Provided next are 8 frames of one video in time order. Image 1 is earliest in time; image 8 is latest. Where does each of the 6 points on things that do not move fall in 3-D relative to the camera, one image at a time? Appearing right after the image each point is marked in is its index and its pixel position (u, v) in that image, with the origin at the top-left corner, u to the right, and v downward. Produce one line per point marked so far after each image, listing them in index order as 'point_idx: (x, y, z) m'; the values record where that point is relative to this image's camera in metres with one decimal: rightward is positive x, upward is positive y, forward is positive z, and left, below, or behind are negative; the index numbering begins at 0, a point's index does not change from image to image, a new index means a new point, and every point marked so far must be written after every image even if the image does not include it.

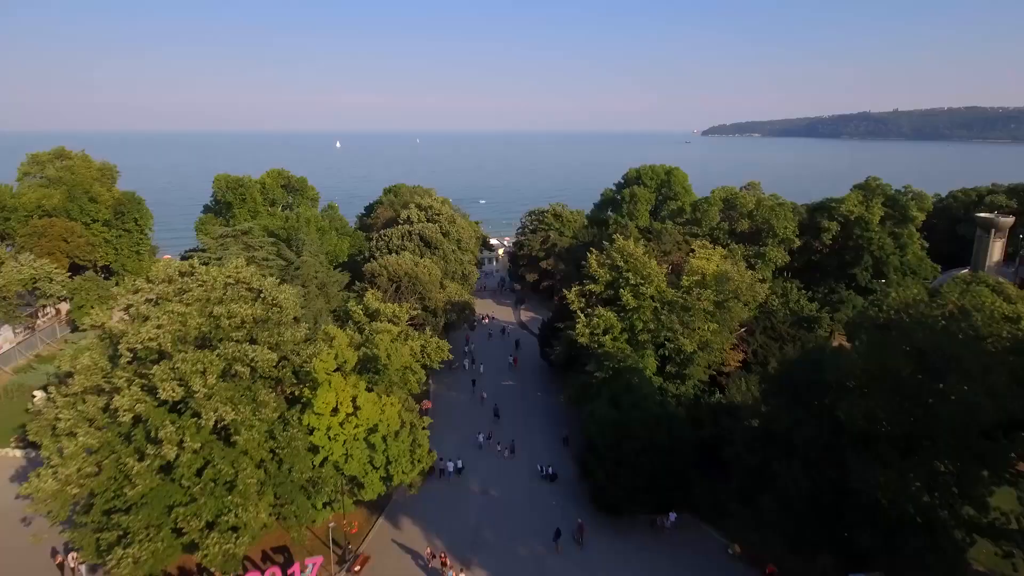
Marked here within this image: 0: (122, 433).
0: (-5.7, -2.1, +12.0) m
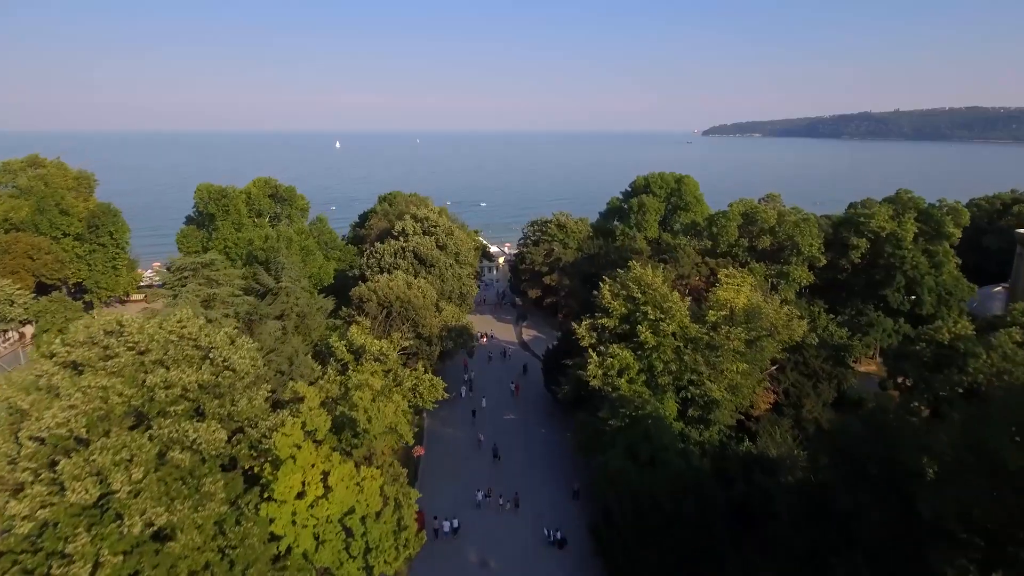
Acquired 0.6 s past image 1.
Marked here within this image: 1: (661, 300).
0: (-5.6, -2.9, +9.5) m
1: (+3.4, -0.3, +18.7) m
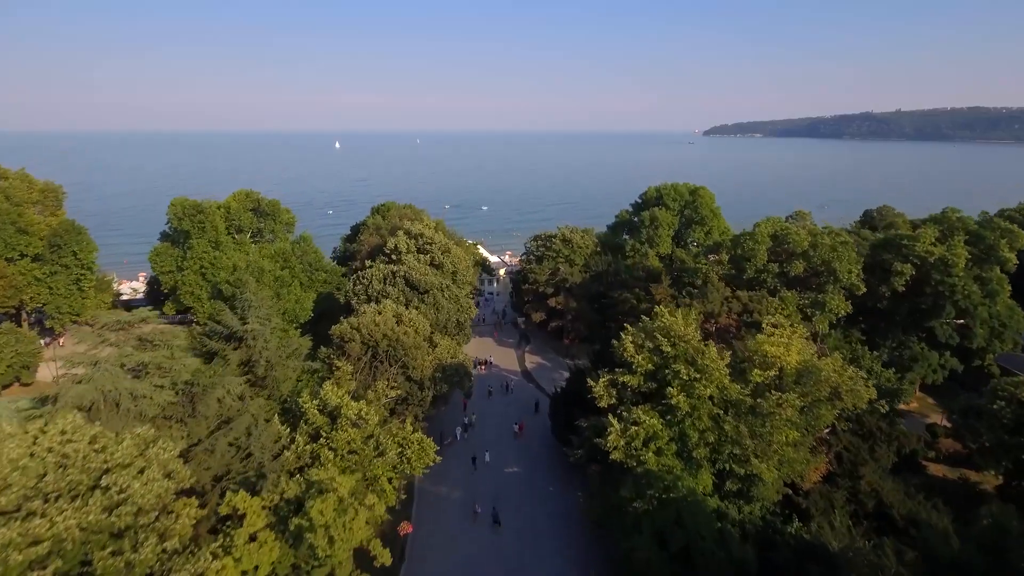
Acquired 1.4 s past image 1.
0: (-5.5, -3.9, +6.4) m
1: (+3.4, -1.3, +15.6) m
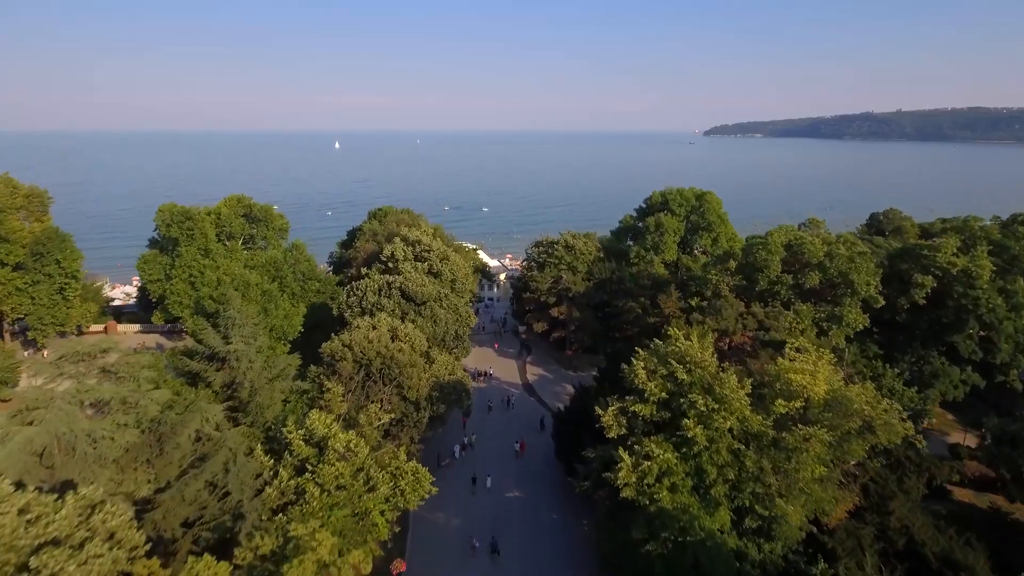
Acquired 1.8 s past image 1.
0: (-5.5, -4.3, +5.2) m
1: (+3.5, -1.7, +14.4) m
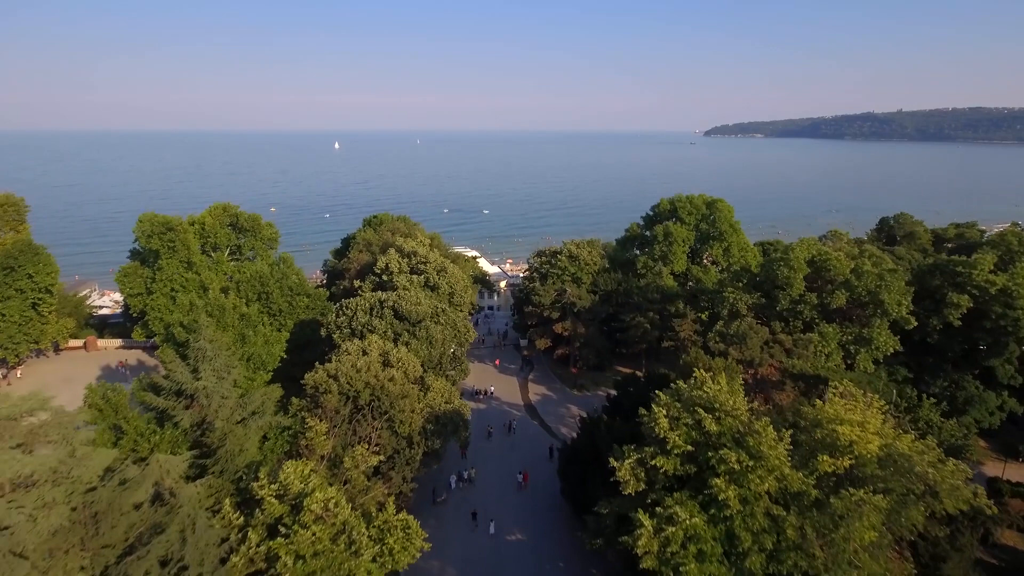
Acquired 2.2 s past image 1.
0: (-5.5, -4.8, +3.4) m
1: (+3.5, -2.2, +12.5) m
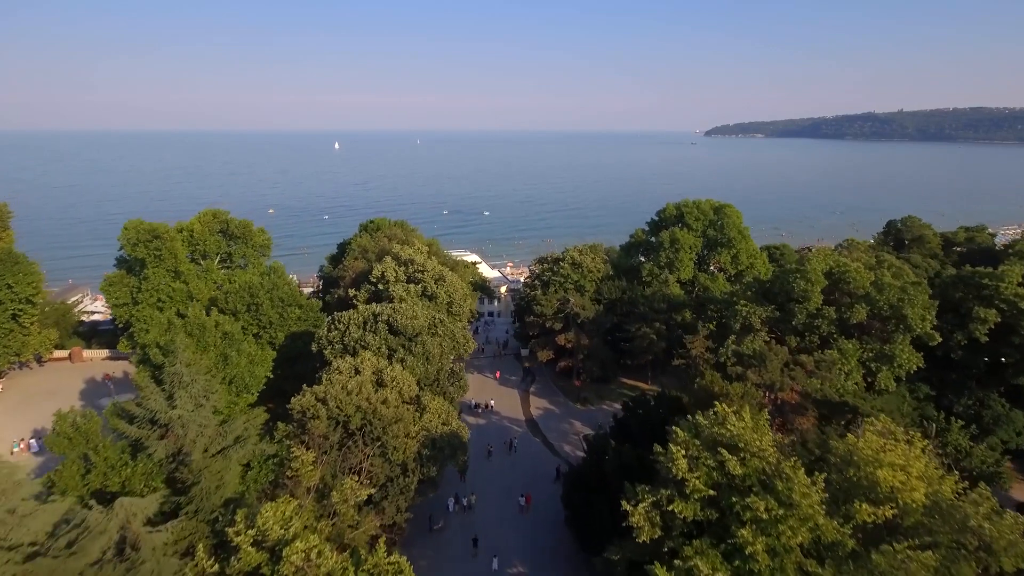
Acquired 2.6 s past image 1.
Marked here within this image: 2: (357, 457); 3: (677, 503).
0: (-5.4, -5.2, +2.1) m
1: (+3.5, -2.6, +11.3) m
2: (-3.2, -3.5, +17.1) m
3: (+2.3, -3.0, +11.6) m
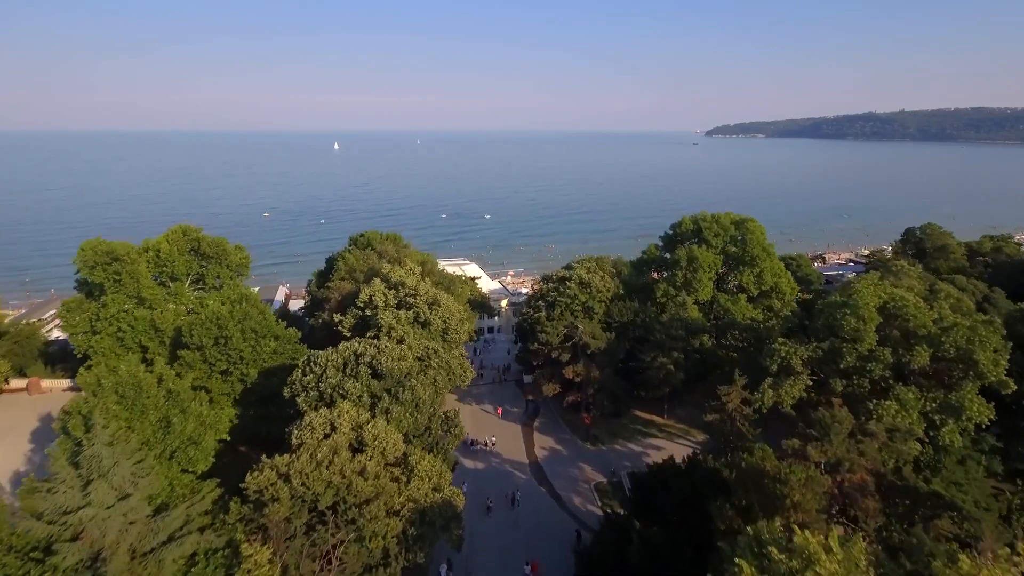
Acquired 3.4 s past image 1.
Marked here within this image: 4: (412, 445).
0: (-5.4, -6.1, -1.0) m
1: (+3.6, -3.5, +8.2) m
2: (-3.1, -4.4, +14.0) m
3: (+2.4, -3.9, +8.4) m
4: (-2.3, -3.6, +18.7) m
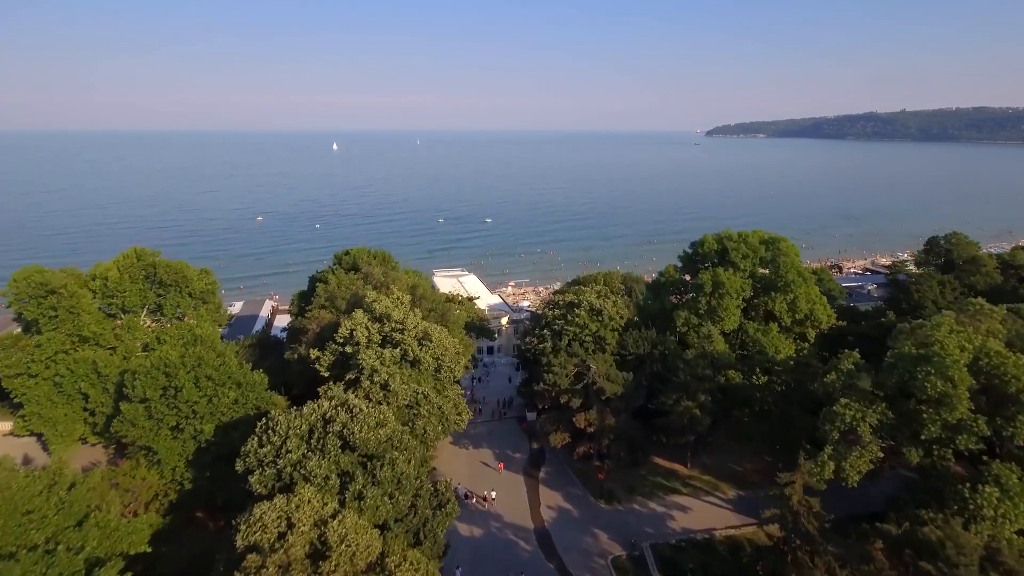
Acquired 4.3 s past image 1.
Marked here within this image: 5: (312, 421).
0: (-5.3, -7.1, -4.7) m
1: (+3.7, -4.5, +4.5) m
2: (-3.1, -5.4, +10.3) m
3: (+2.4, -4.9, +4.8) m
4: (-2.2, -4.6, +15.0) m
5: (-4.0, -2.6, +16.6) m
